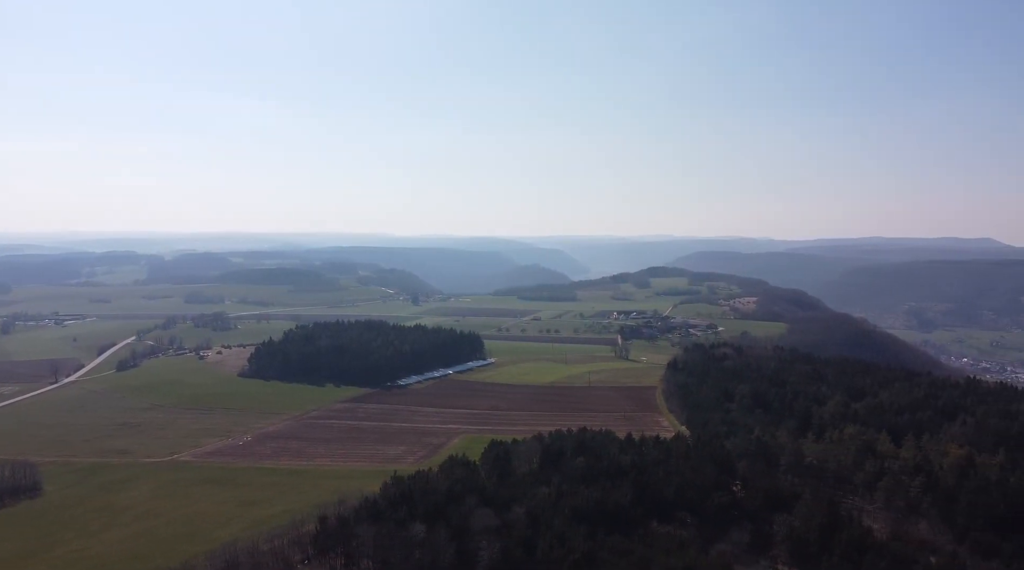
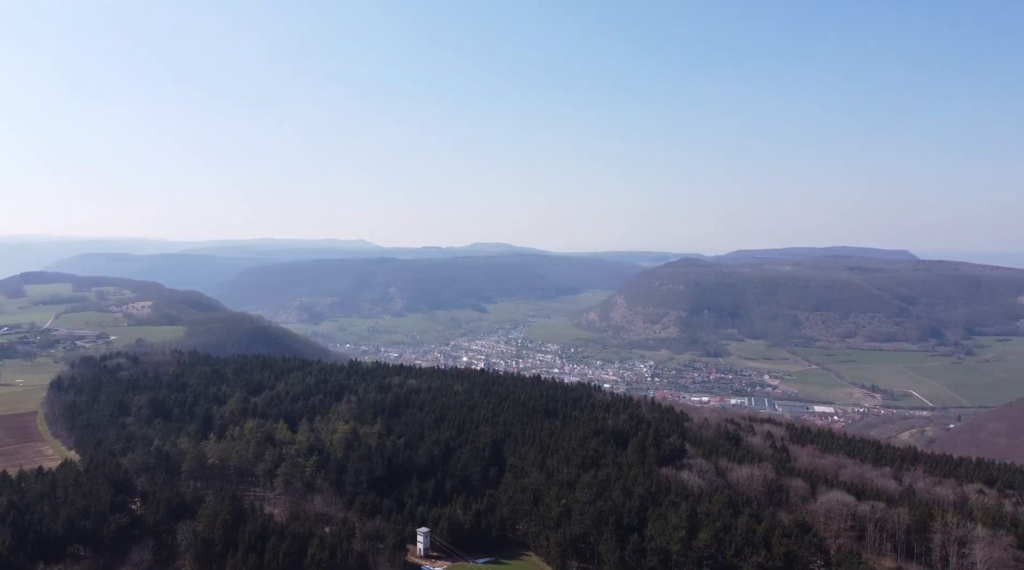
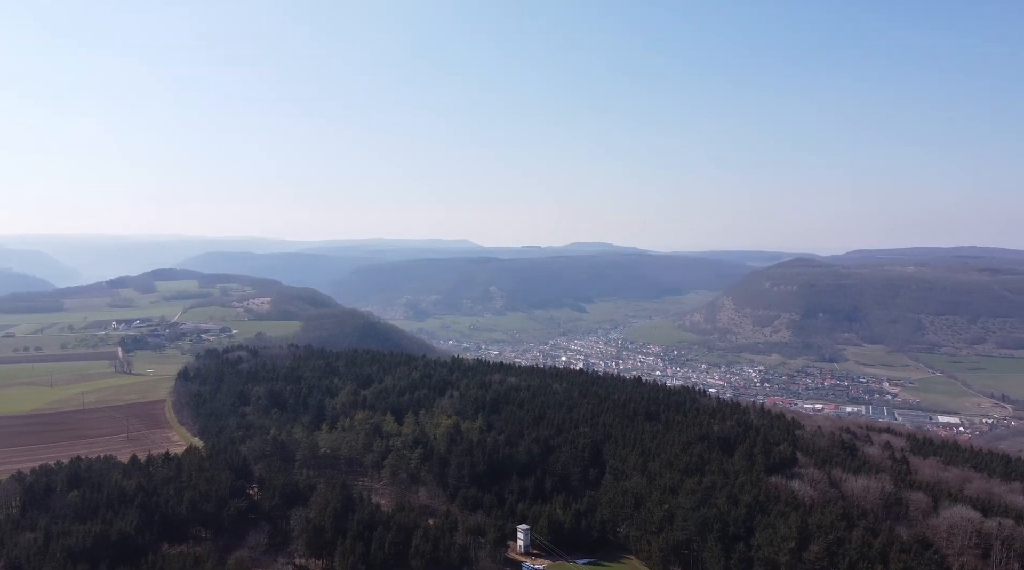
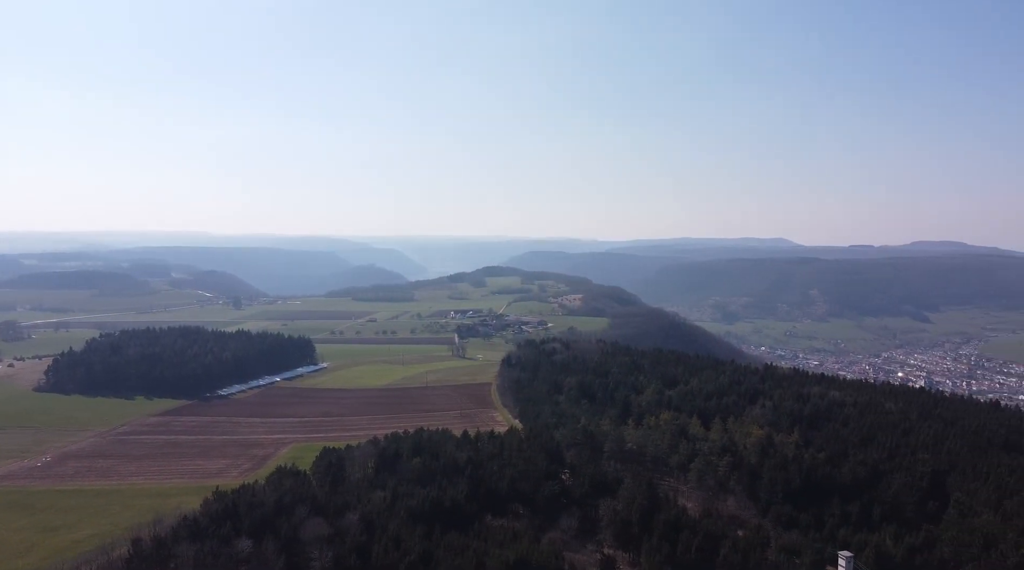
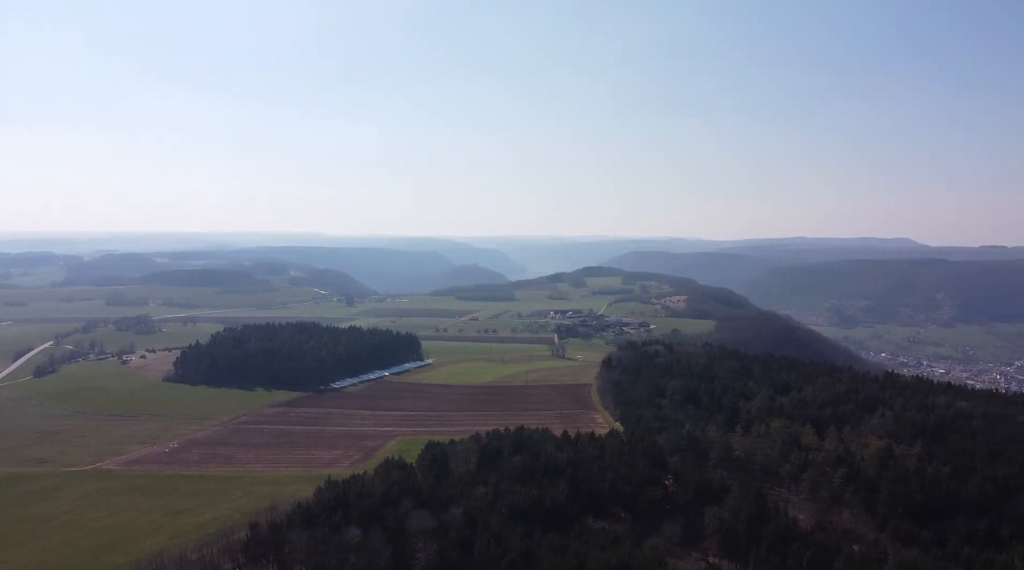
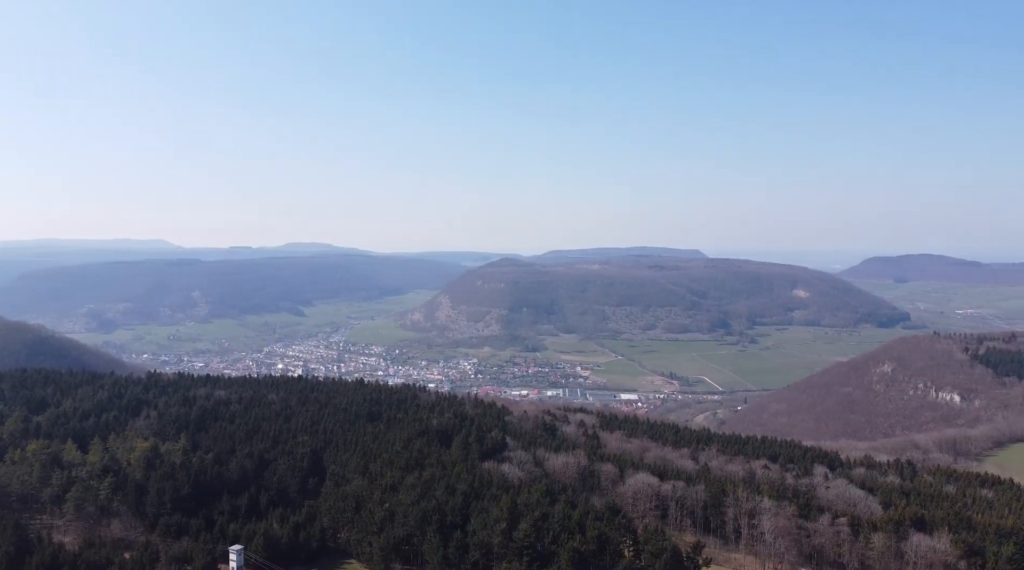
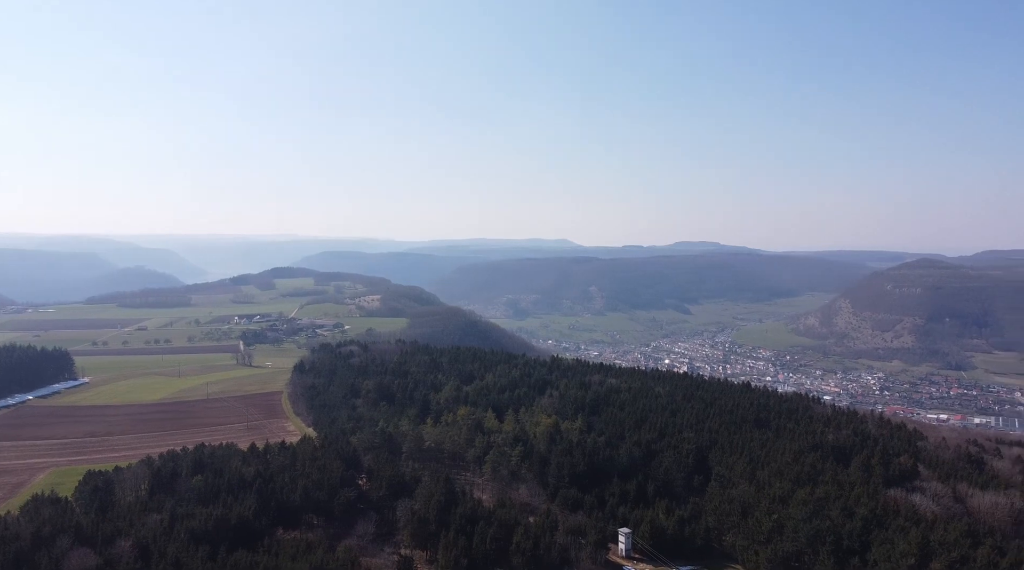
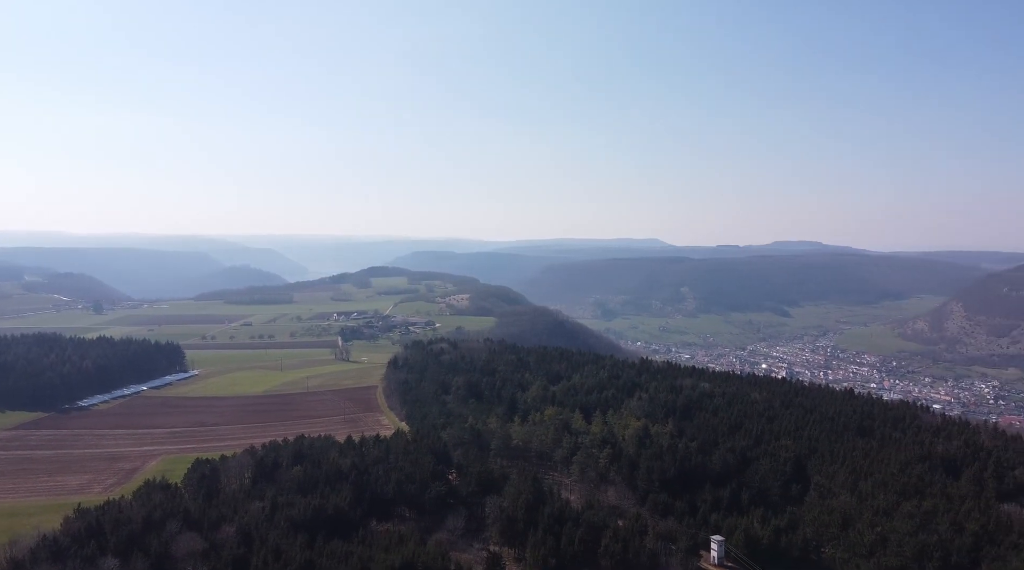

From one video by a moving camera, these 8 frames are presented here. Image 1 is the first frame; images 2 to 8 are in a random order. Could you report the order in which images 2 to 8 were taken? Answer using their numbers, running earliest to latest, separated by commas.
5, 4, 8, 7, 3, 2, 6
